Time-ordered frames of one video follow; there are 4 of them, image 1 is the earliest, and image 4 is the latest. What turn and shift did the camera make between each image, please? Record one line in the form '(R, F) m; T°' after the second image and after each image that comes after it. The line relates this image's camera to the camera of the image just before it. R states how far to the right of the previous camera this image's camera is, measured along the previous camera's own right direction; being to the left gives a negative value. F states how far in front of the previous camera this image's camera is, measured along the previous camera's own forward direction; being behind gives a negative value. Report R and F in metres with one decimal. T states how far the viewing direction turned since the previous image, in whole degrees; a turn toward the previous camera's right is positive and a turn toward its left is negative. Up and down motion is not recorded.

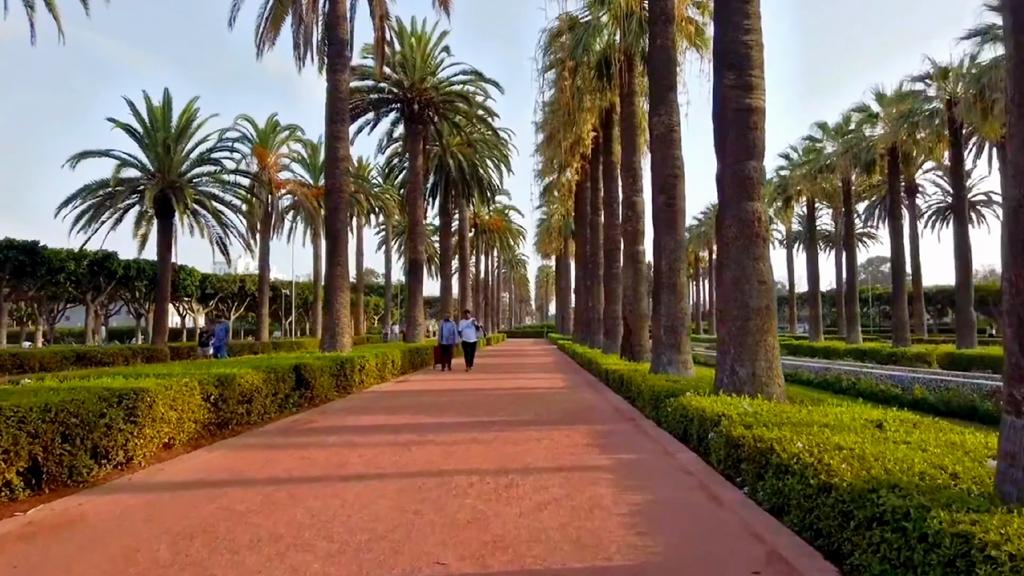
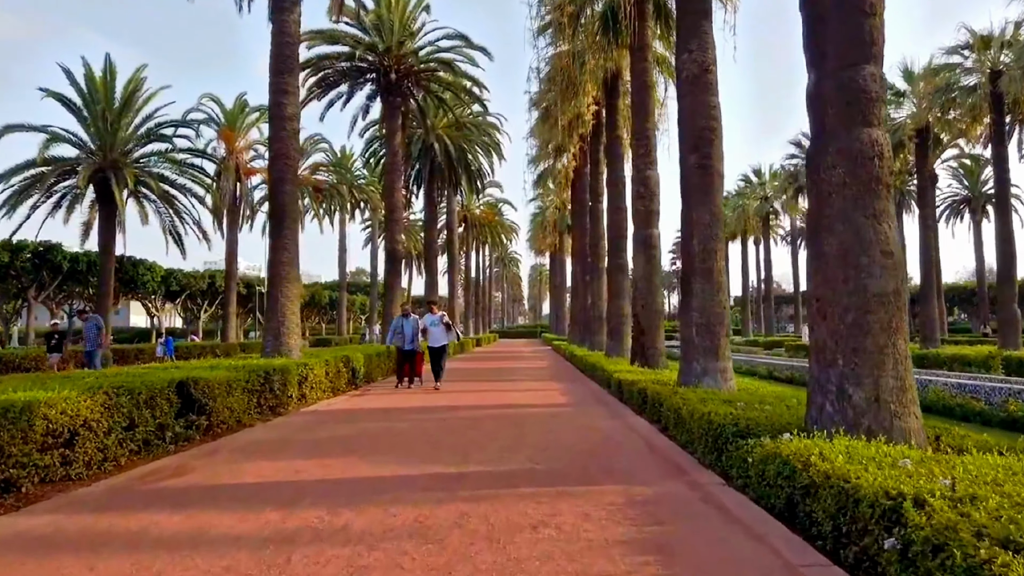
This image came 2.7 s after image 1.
(+0.1, +3.7) m; 0°
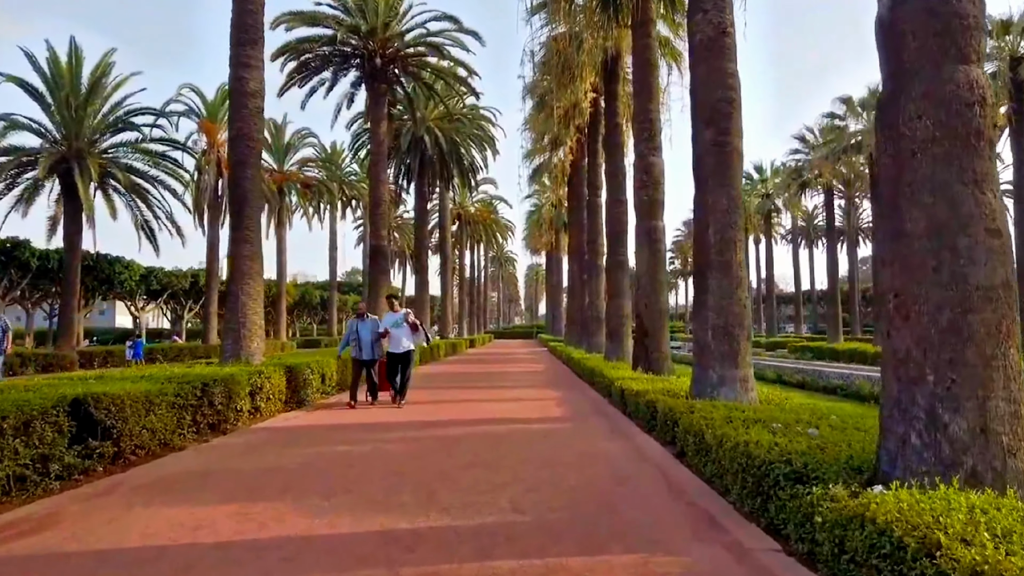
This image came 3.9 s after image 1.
(+0.1, +1.7) m; 0°
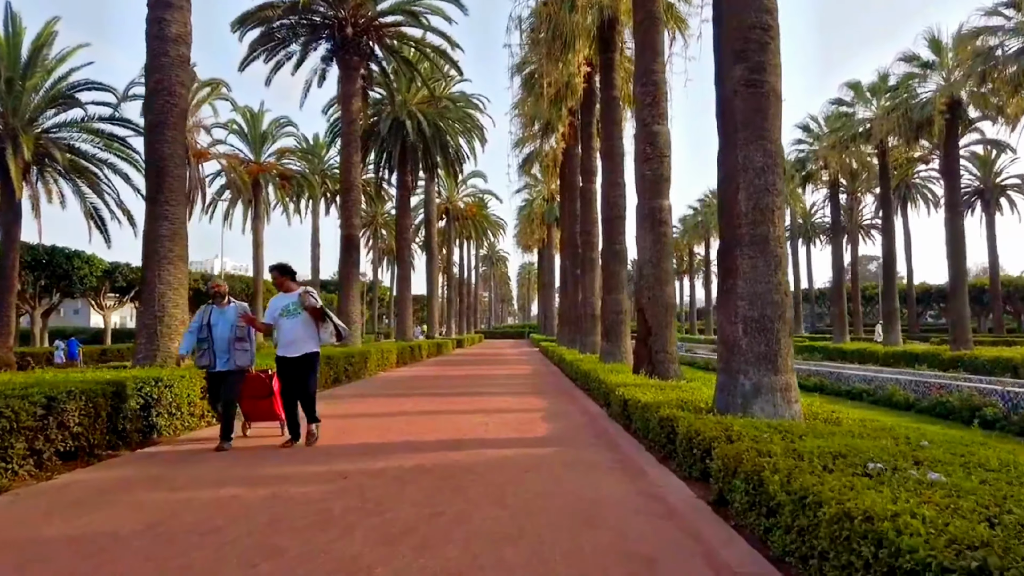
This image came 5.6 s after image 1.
(+0.2, +2.4) m; +1°
